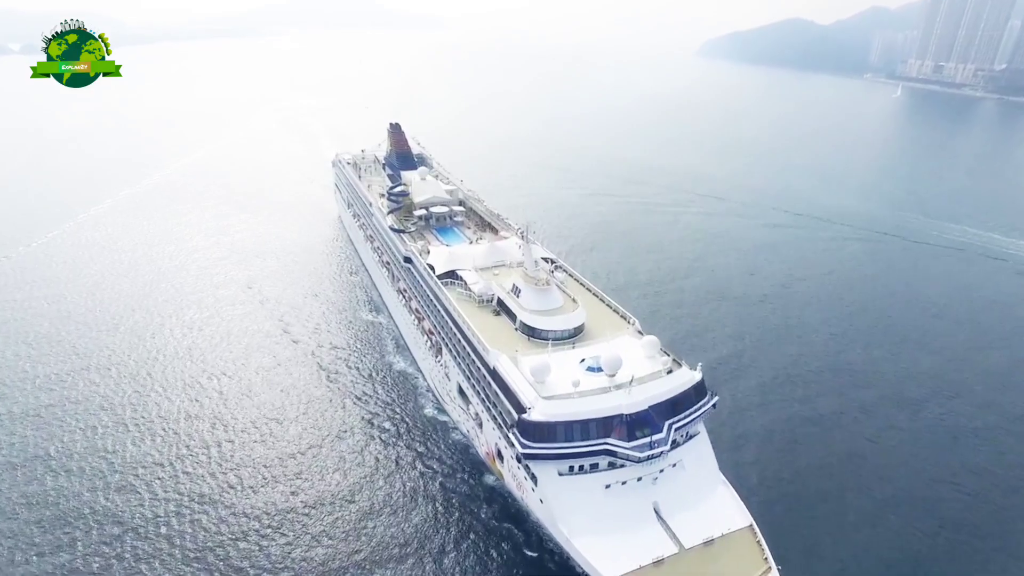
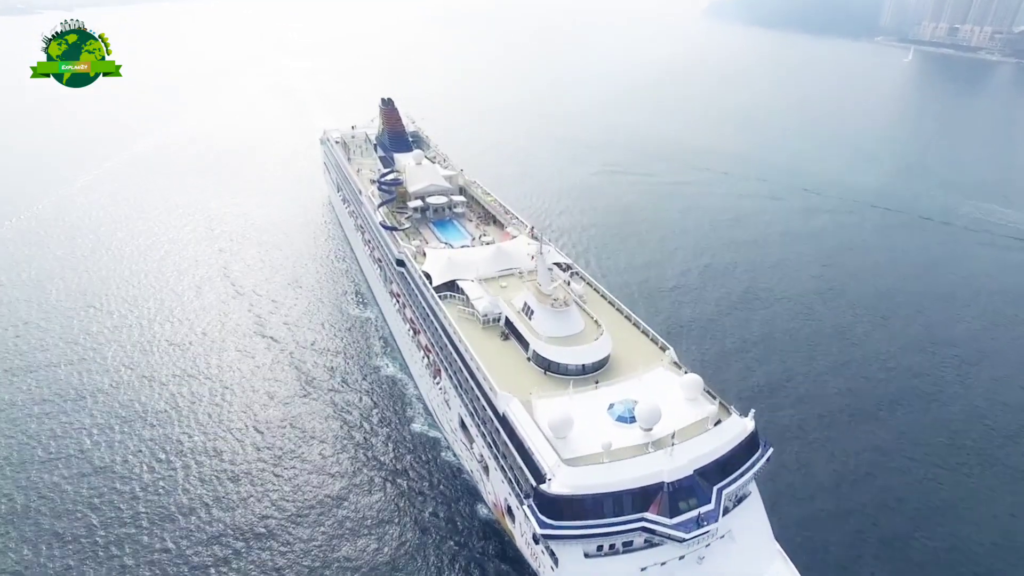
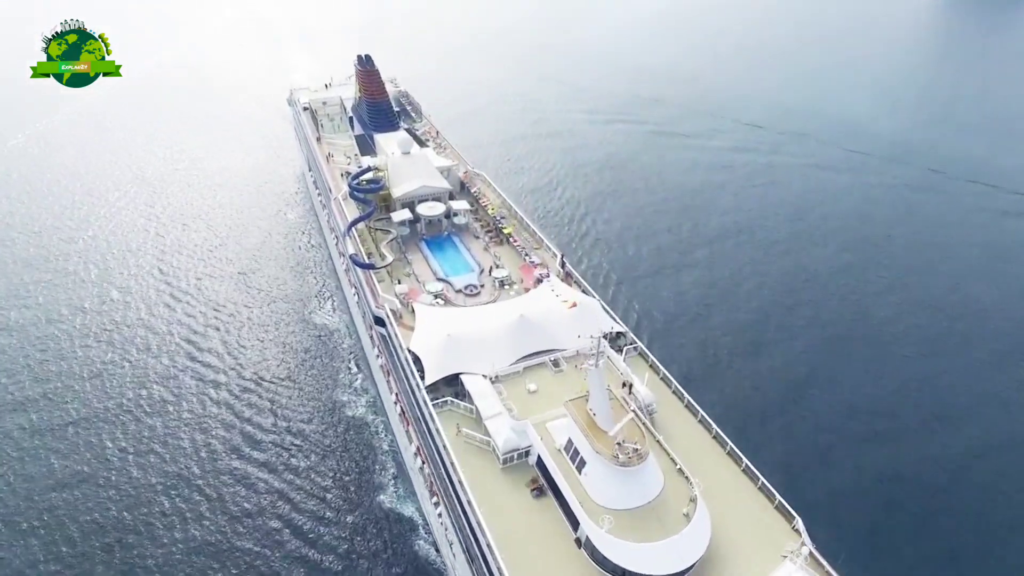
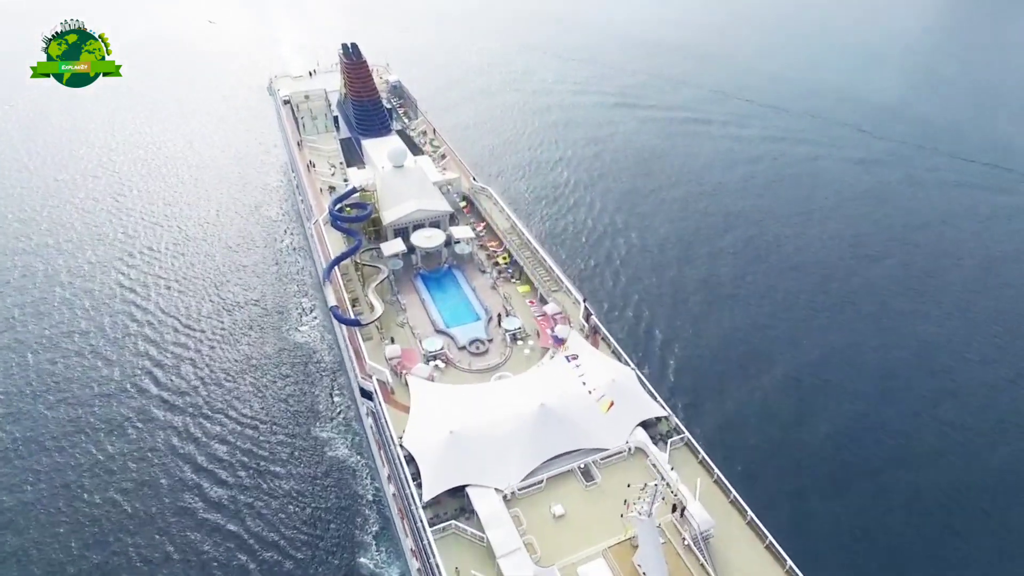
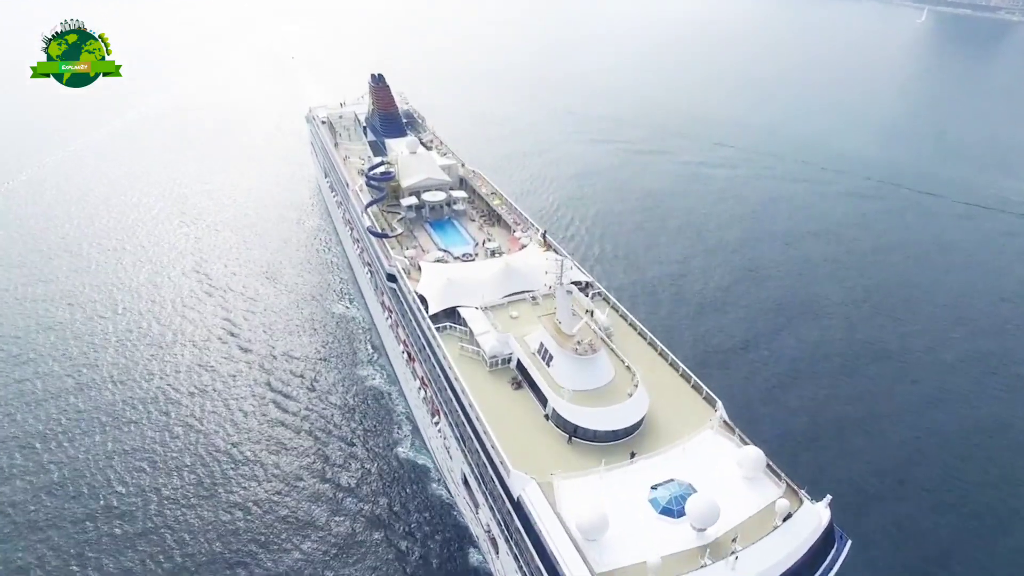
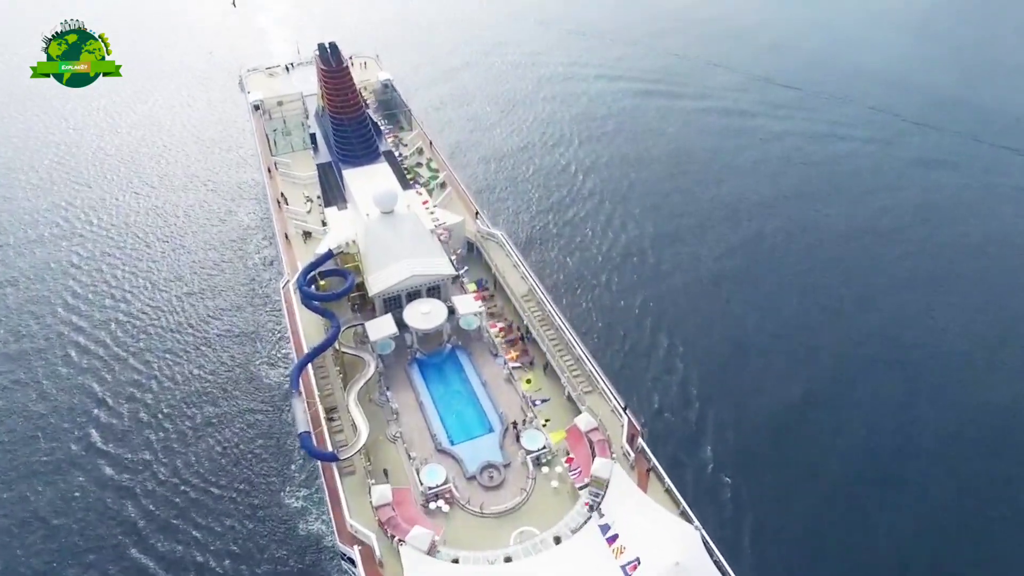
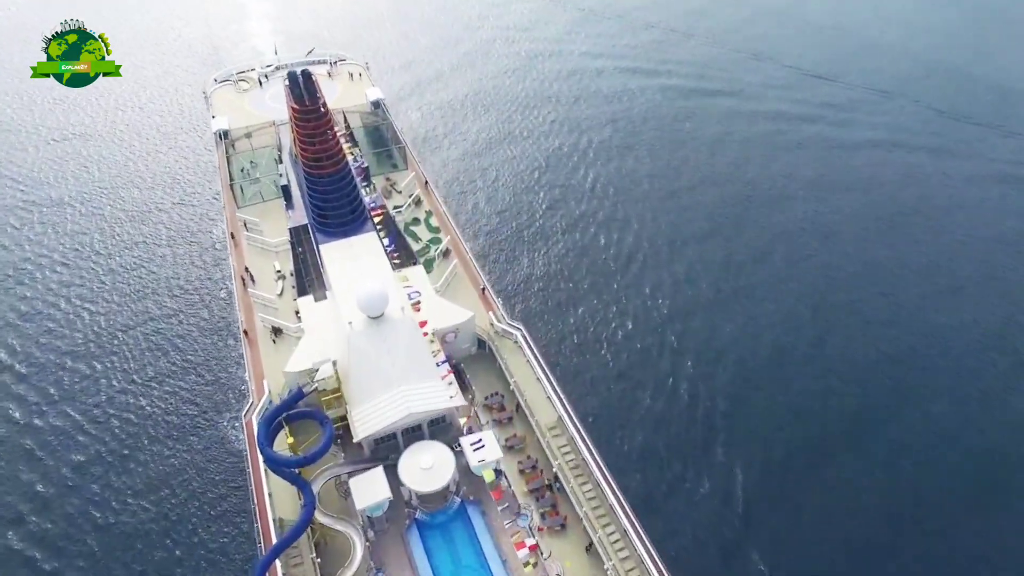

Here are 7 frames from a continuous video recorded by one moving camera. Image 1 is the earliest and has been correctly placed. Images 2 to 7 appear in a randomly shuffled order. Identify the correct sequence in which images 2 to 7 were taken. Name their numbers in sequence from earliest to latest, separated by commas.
2, 5, 3, 4, 6, 7
